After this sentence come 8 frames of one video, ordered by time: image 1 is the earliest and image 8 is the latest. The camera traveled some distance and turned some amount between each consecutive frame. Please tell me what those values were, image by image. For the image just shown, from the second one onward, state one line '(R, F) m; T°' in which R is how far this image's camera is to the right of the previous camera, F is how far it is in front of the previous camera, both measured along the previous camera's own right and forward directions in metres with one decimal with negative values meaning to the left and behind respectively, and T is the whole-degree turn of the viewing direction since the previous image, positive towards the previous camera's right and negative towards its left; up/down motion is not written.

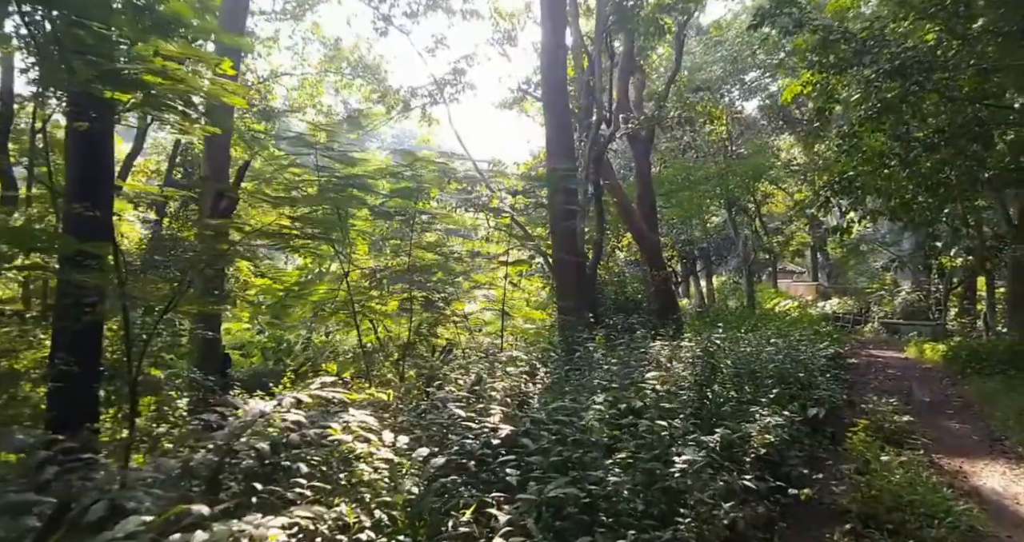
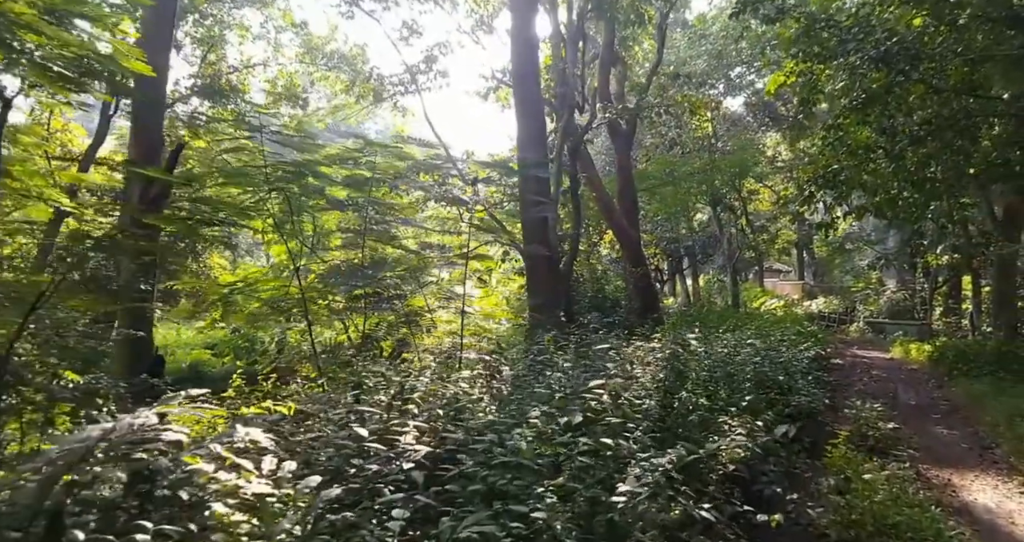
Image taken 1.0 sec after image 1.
(+0.3, +0.4) m; +1°
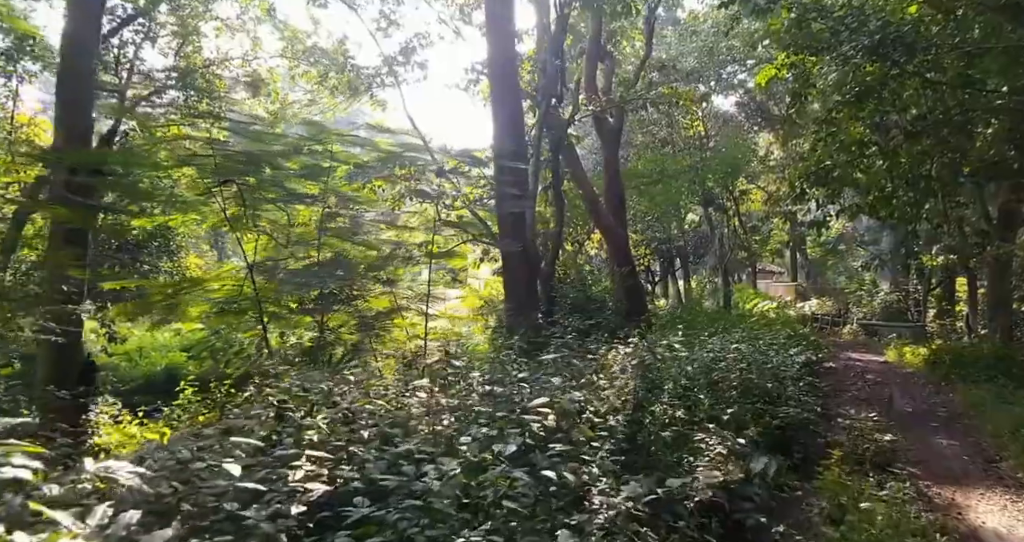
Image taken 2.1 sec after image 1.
(+0.2, +0.5) m; 0°
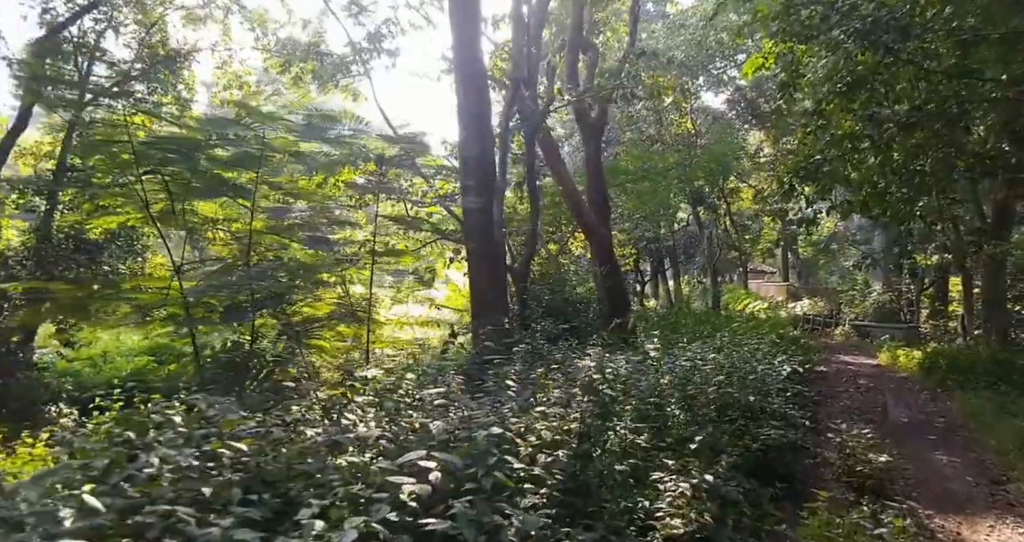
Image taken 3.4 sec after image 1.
(+0.3, +0.6) m; +1°
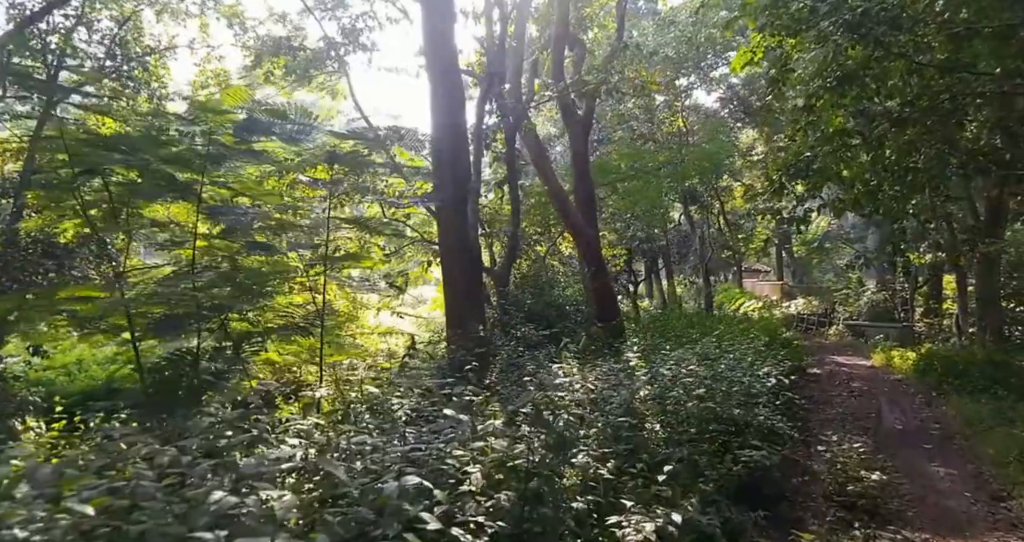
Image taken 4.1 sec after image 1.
(+0.2, +0.4) m; 0°
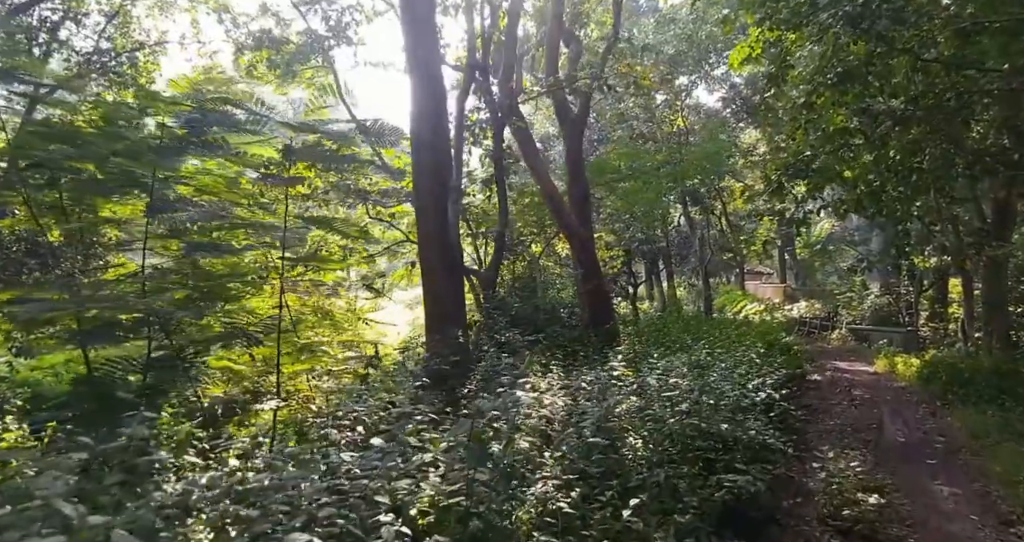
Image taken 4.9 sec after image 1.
(+0.2, +0.3) m; 0°
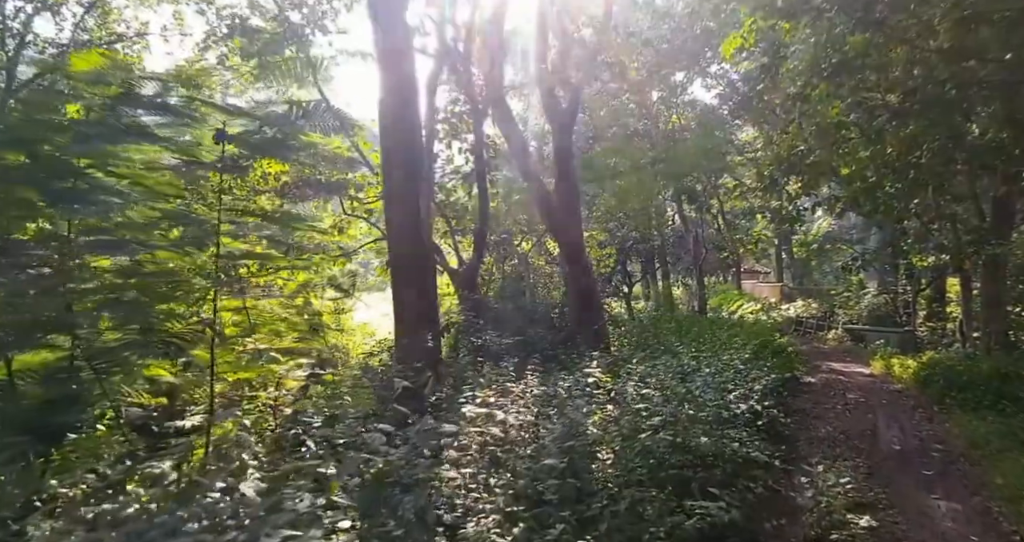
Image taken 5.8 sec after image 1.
(+0.2, +0.4) m; 0°
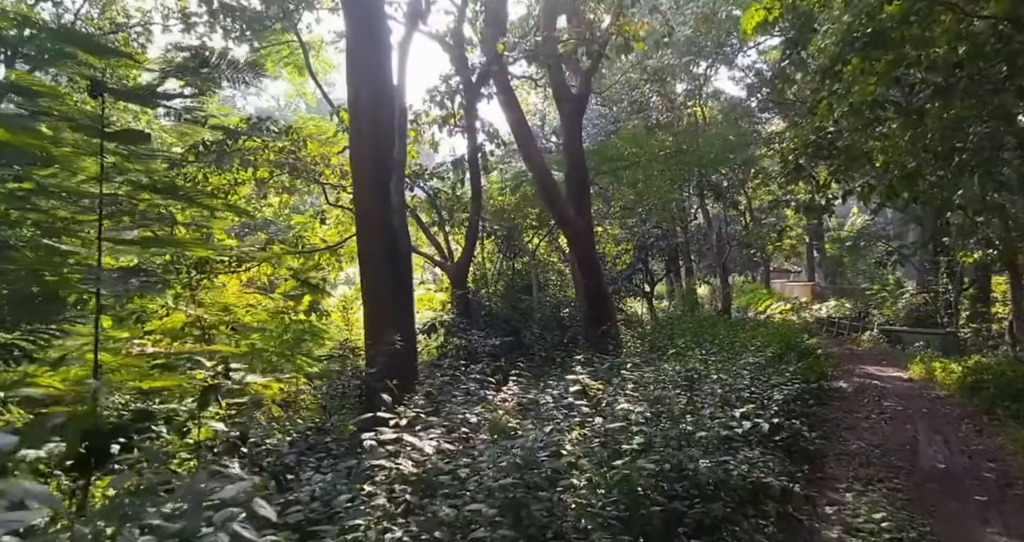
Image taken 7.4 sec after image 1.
(+0.4, +0.8) m; -2°
